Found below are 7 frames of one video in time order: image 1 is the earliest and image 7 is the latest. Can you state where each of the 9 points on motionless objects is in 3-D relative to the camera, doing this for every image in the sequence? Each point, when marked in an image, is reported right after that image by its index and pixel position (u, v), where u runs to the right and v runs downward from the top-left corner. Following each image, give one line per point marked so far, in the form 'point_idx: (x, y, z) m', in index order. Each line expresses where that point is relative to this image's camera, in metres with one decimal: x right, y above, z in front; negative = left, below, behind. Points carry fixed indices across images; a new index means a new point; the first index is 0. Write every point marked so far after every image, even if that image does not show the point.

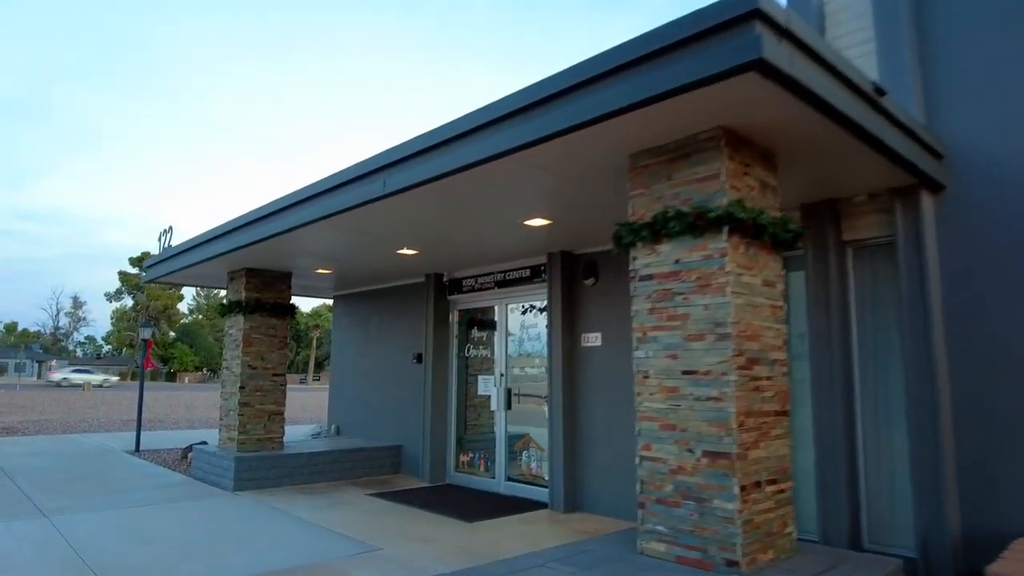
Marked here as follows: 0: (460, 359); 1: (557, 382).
0: (-0.7, -0.9, +9.0) m
1: (+0.4, -1.0, +7.4) m
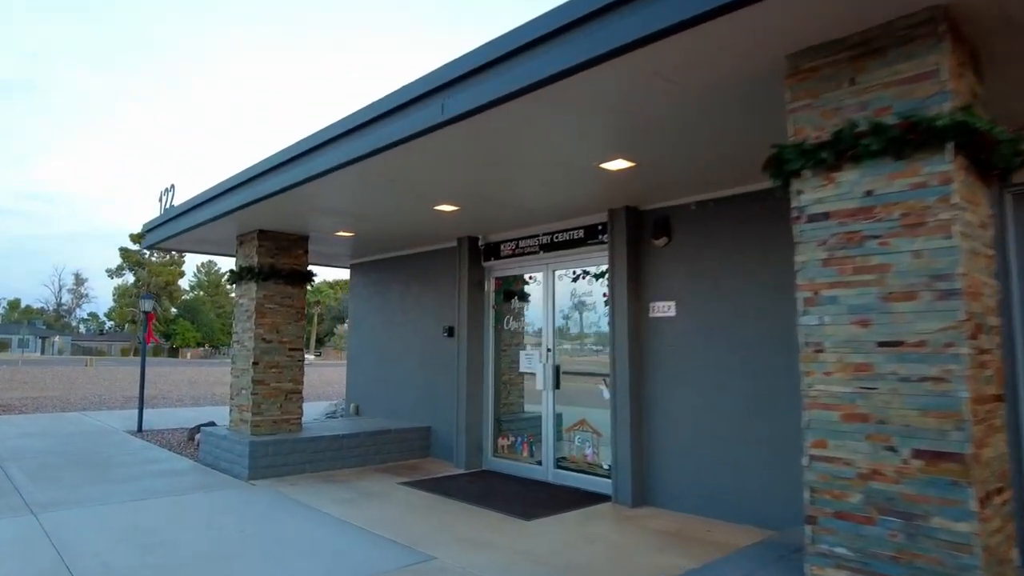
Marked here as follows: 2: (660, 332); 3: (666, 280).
0: (-0.2, -0.5, +8.0) m
1: (+1.0, -0.7, +6.3) m
2: (+1.4, -0.4, +6.3) m
3: (+1.4, +0.1, +6.2) m
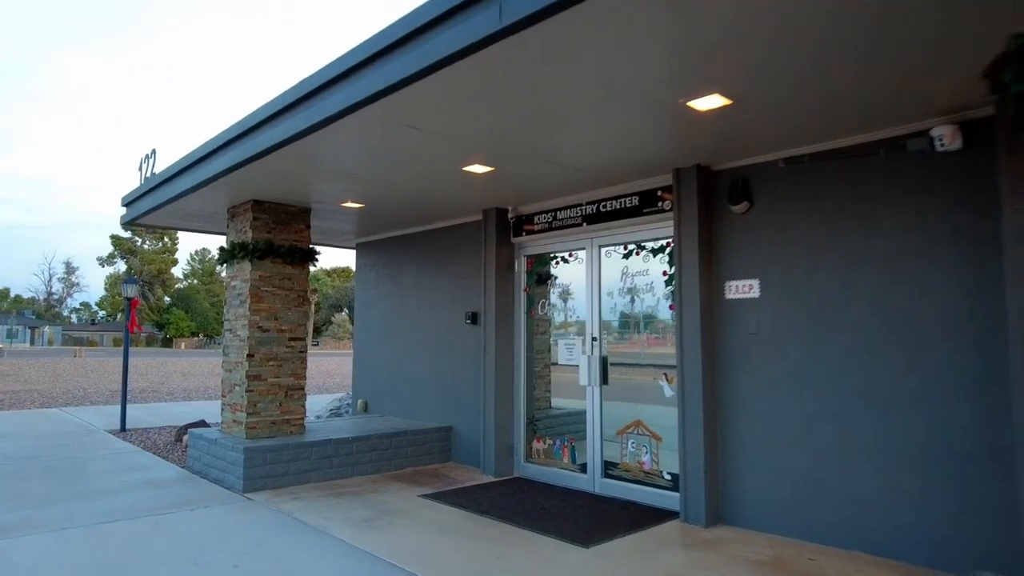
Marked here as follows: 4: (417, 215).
0: (+0.2, -0.3, +6.9) m
1: (+1.4, -0.5, +5.3) m
2: (+1.7, -0.2, +5.2) m
3: (+1.8, +0.2, +5.2) m
4: (-1.0, +0.8, +7.5) m
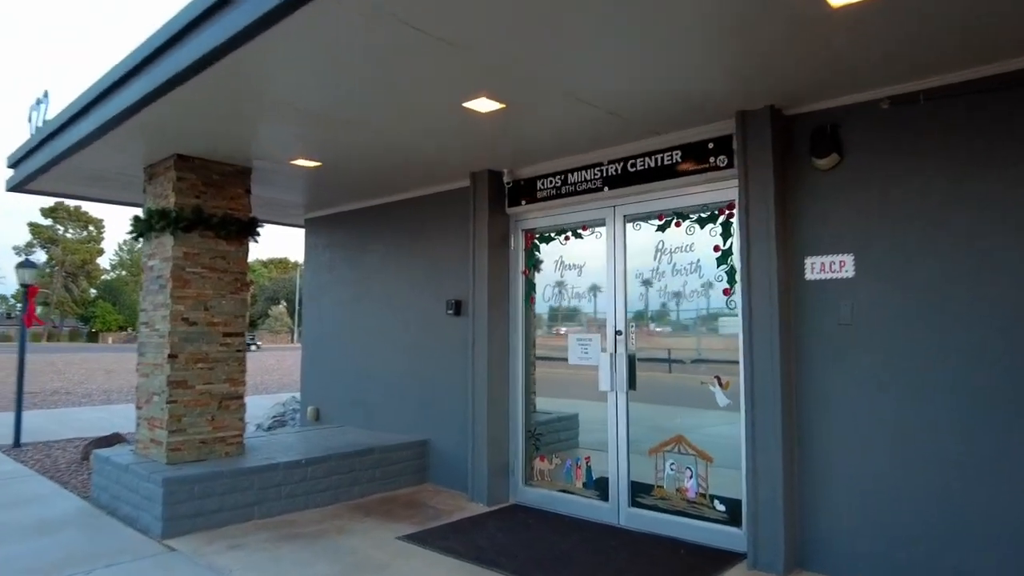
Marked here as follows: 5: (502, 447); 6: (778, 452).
0: (+0.2, -0.2, +5.6) m
1: (+1.5, -0.4, +4.1) m
2: (+1.8, -0.1, +4.0) m
3: (+1.9, +0.4, +4.0) m
4: (-1.1, +1.0, +6.1) m
5: (-0.1, -1.3, +5.6) m
6: (+1.5, -1.0, +4.0) m
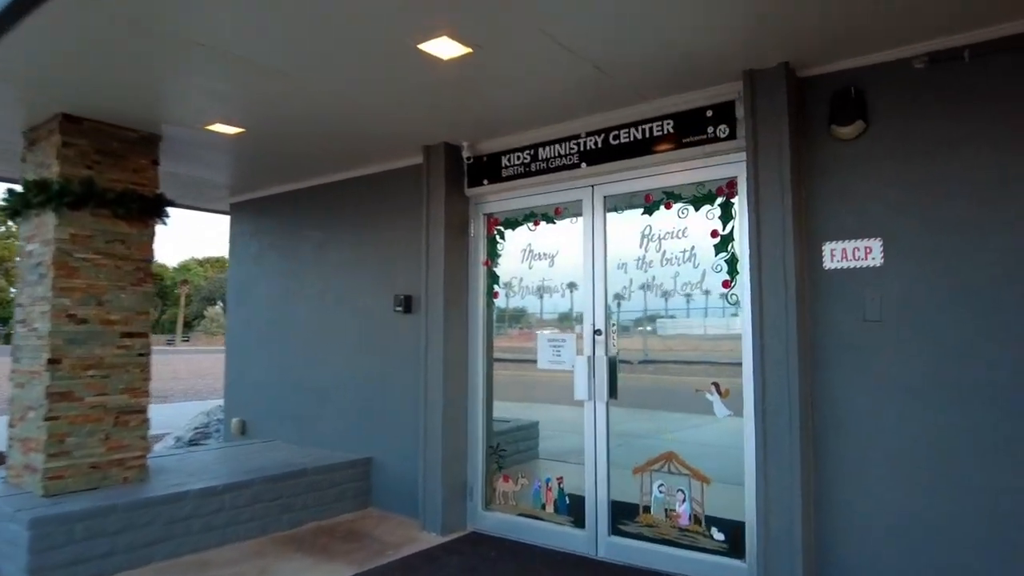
0: (-0.1, -0.1, +4.9) m
1: (+1.3, -0.3, +3.4) m
2: (+1.6, 0.0, +3.4) m
3: (+1.7, +0.4, +3.4) m
4: (-1.4, +1.0, +5.2) m
5: (-0.4, -1.2, +4.8) m
6: (+1.4, -0.9, +3.4) m
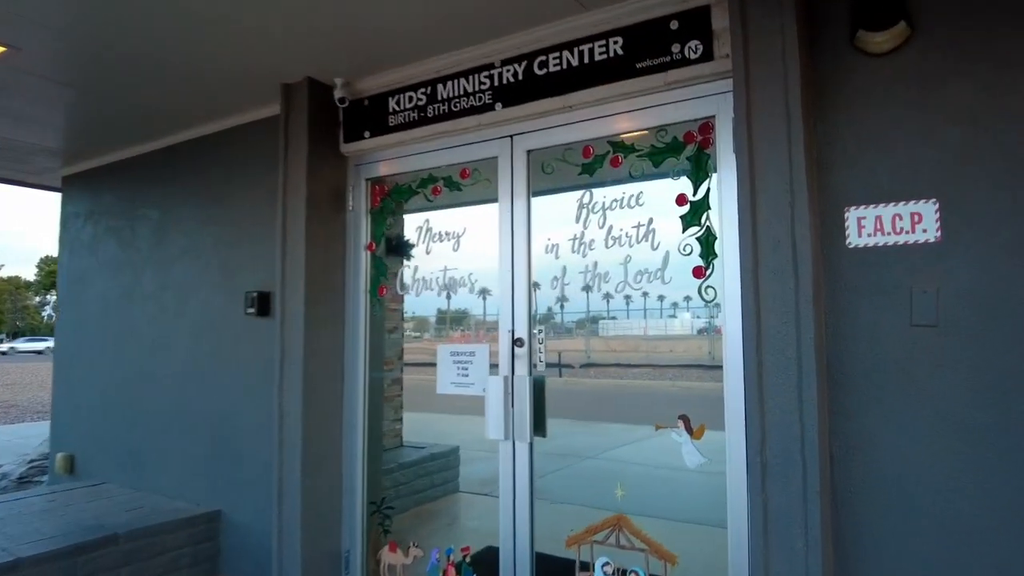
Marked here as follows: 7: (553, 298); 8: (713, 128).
0: (-0.7, -0.1, +3.6) m
1: (+0.9, -0.3, +2.3) m
2: (+1.2, 0.0, +2.3) m
3: (+1.3, +0.5, +2.3) m
4: (-2.0, +1.1, +3.8) m
5: (-0.9, -1.2, +3.5) m
6: (+0.9, -0.9, +2.2) m
7: (+0.2, 0.0, +3.0) m
8: (+0.8, +0.6, +2.6) m
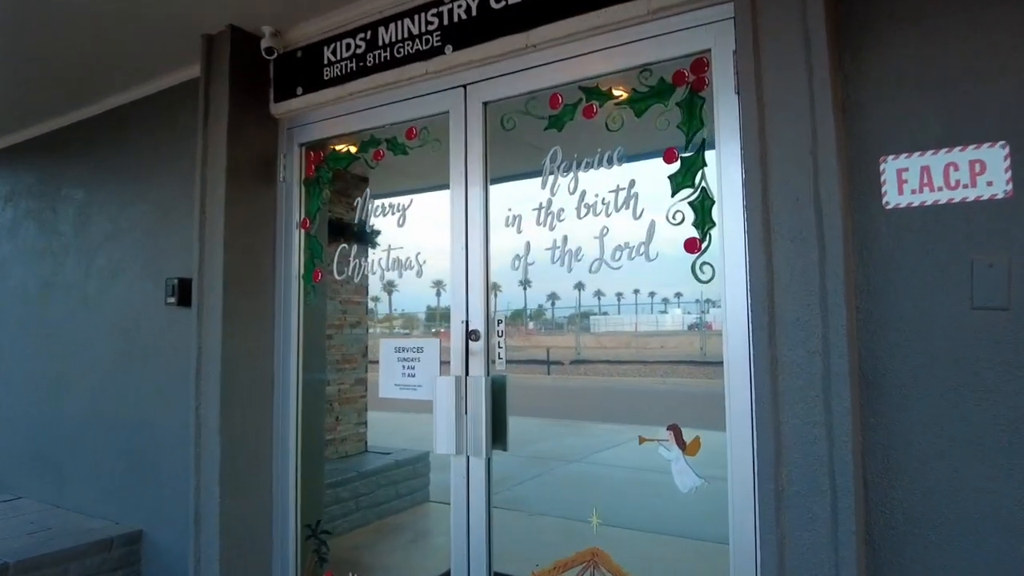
0: (-0.9, 0.0, +3.0) m
1: (+0.7, -0.2, +1.7) m
2: (+1.0, +0.1, +1.8) m
3: (+1.1, +0.5, +1.8) m
4: (-2.2, +1.1, +3.3) m
5: (-1.1, -1.1, +2.9) m
6: (+0.8, -0.8, +1.7) m
7: (0.0, 0.0, +2.5) m
8: (+0.6, +0.7, +2.1) m
